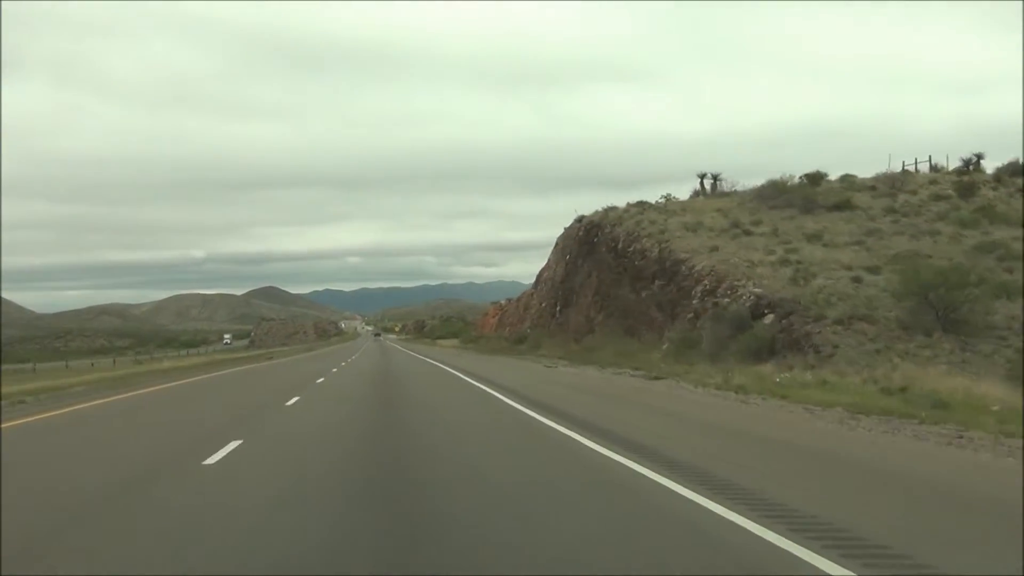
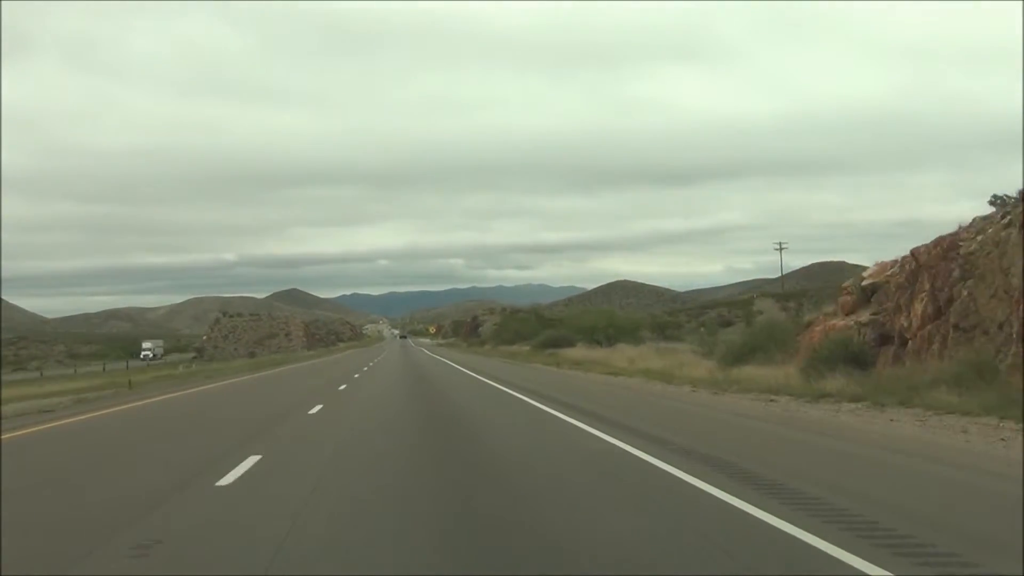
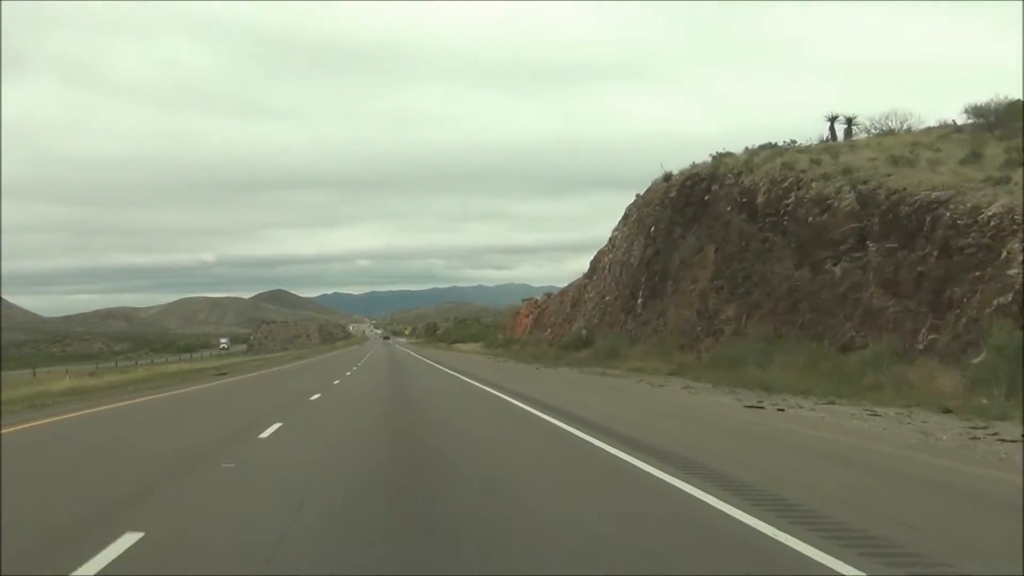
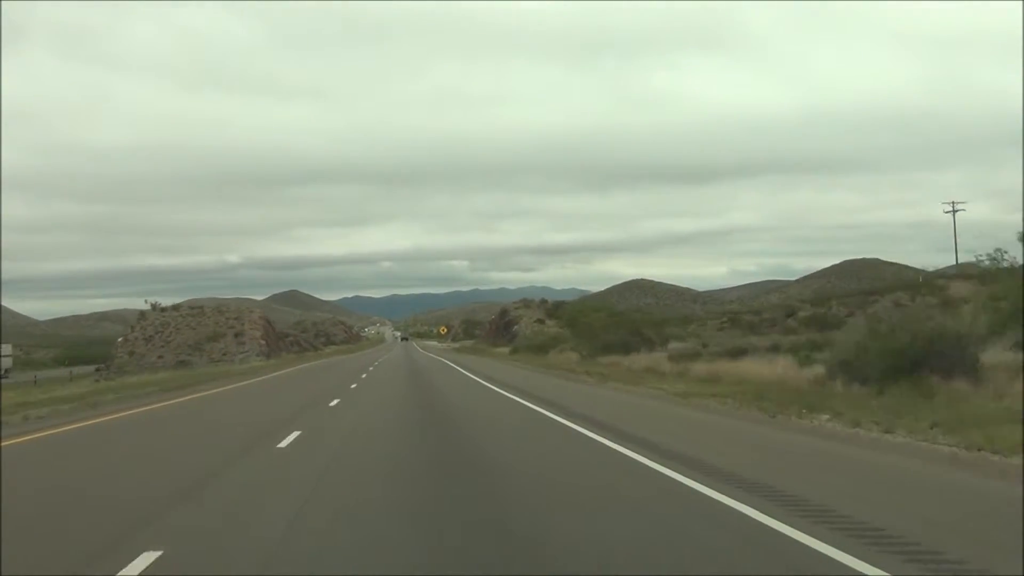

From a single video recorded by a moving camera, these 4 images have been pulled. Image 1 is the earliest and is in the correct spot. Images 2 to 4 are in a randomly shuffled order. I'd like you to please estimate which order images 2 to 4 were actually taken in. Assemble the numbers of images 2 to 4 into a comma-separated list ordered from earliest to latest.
3, 2, 4
